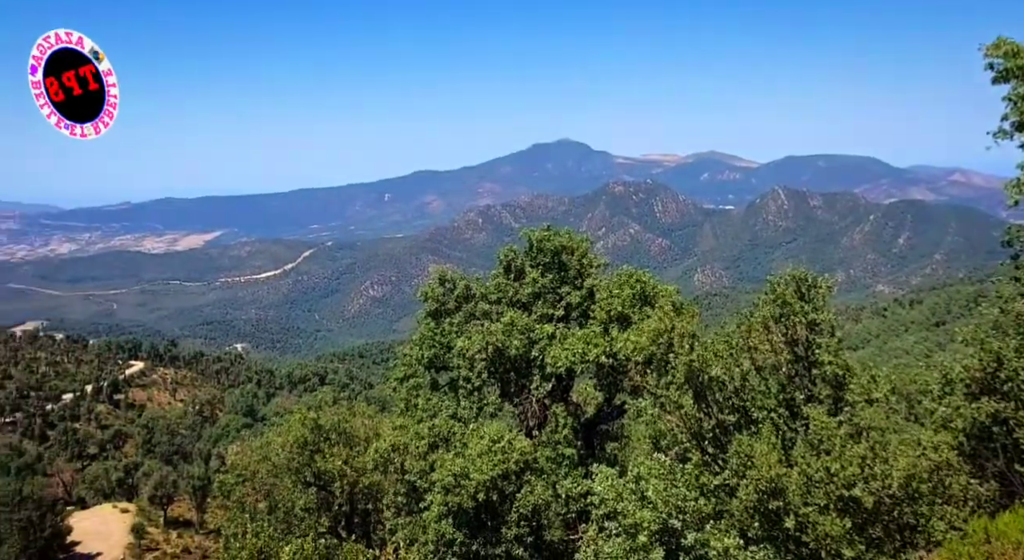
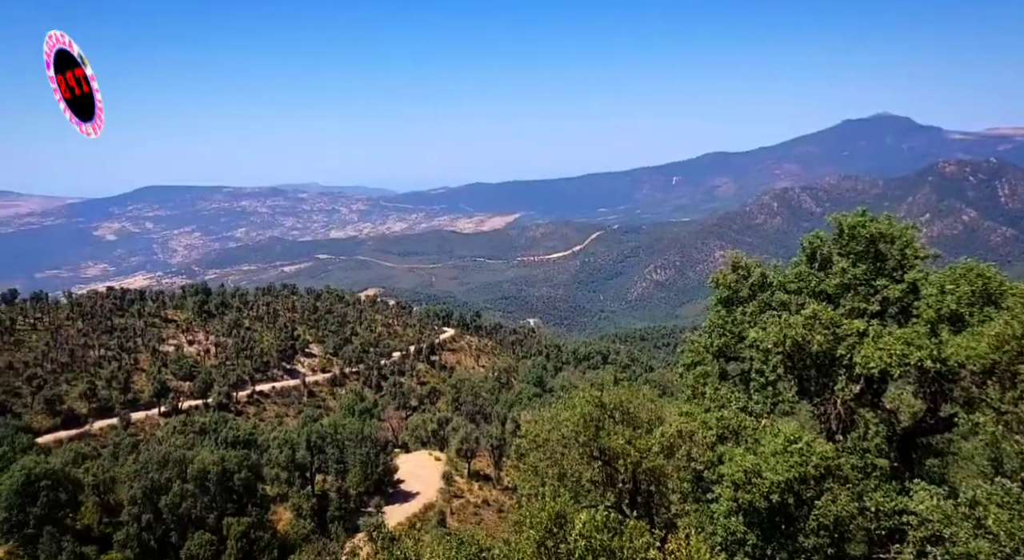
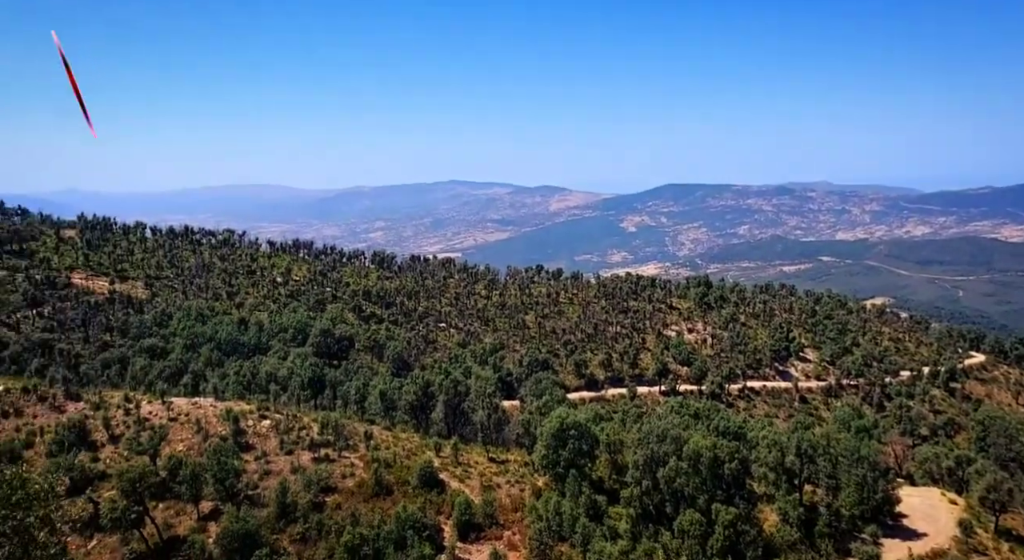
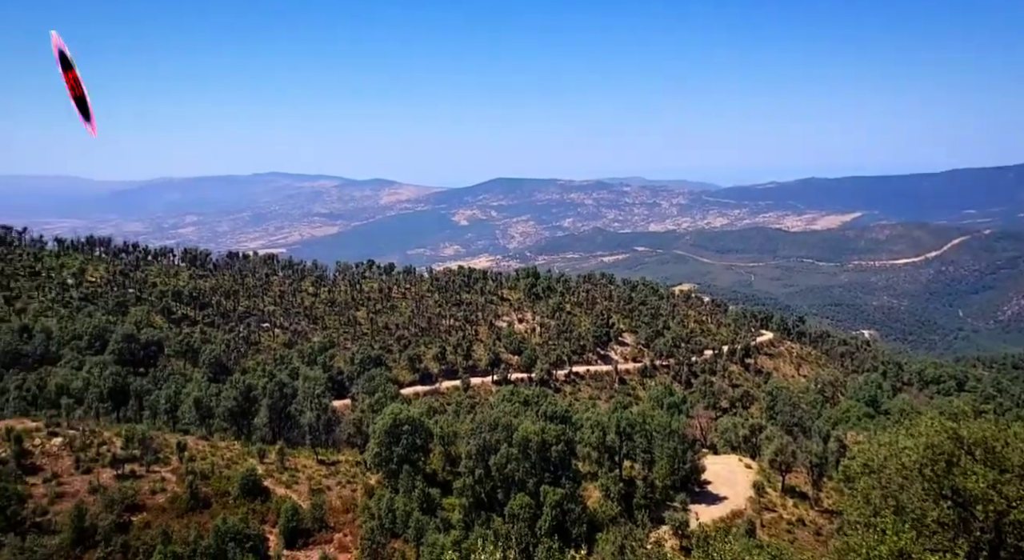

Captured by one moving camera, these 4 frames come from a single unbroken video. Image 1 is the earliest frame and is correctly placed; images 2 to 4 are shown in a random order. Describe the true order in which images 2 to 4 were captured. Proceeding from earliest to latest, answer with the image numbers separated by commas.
2, 4, 3
